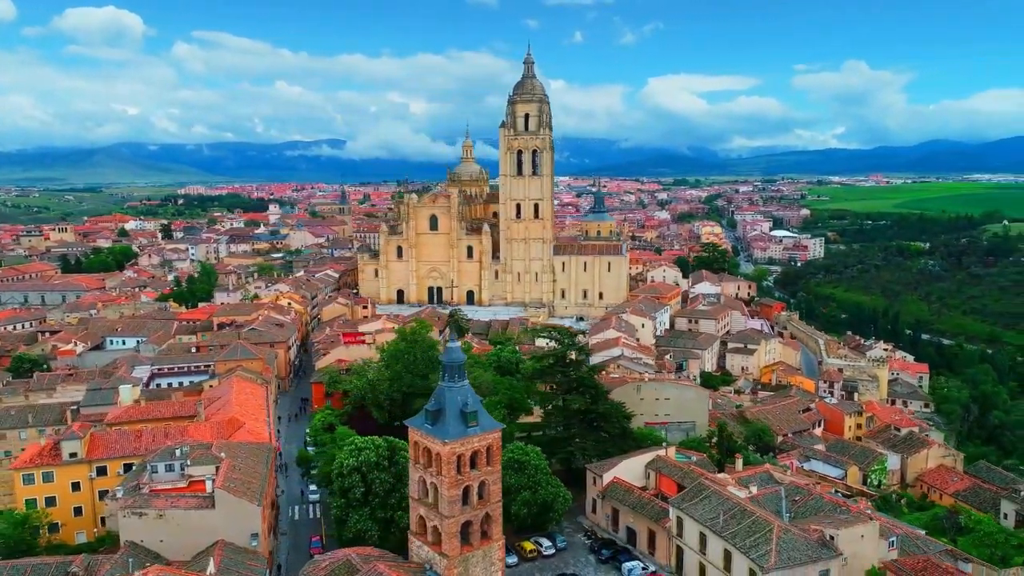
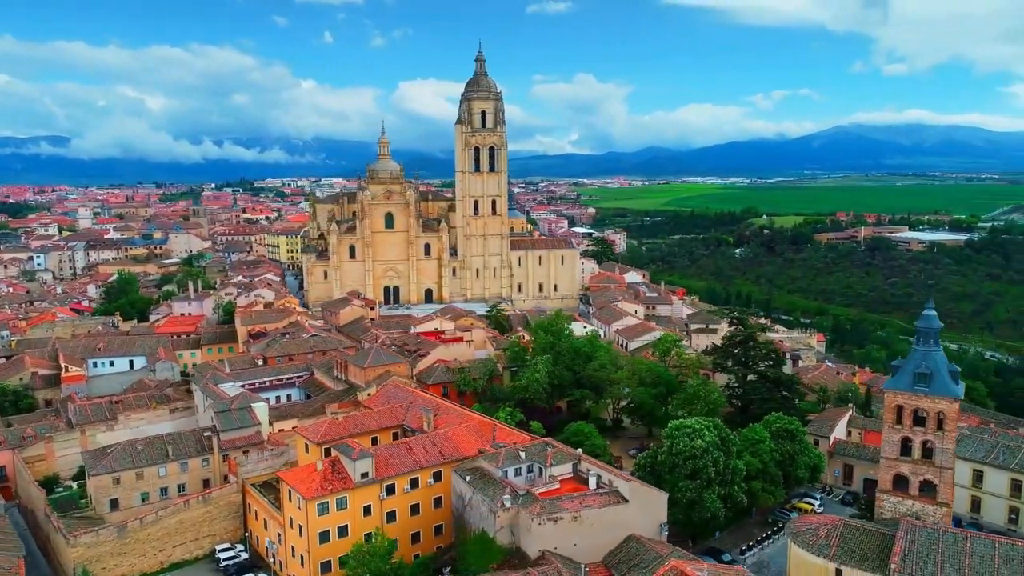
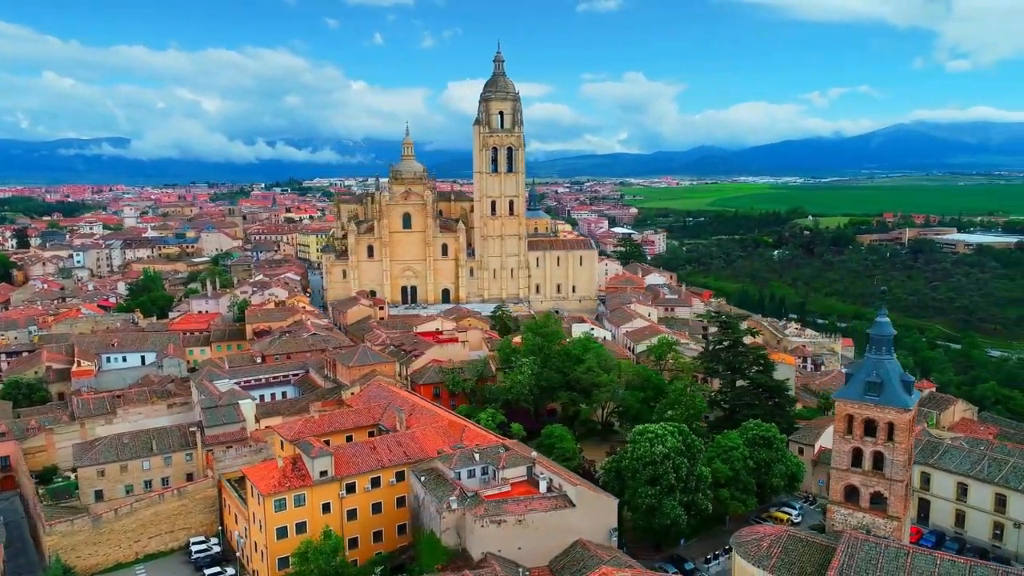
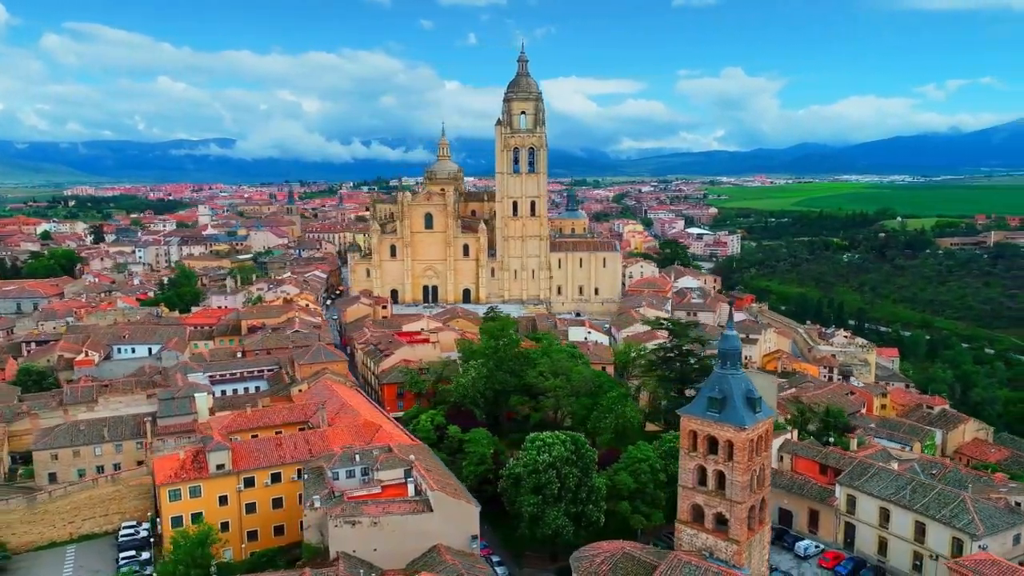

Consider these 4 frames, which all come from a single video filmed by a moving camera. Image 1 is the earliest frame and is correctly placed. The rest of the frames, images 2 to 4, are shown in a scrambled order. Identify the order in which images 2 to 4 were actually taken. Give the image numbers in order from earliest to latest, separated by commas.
4, 3, 2
